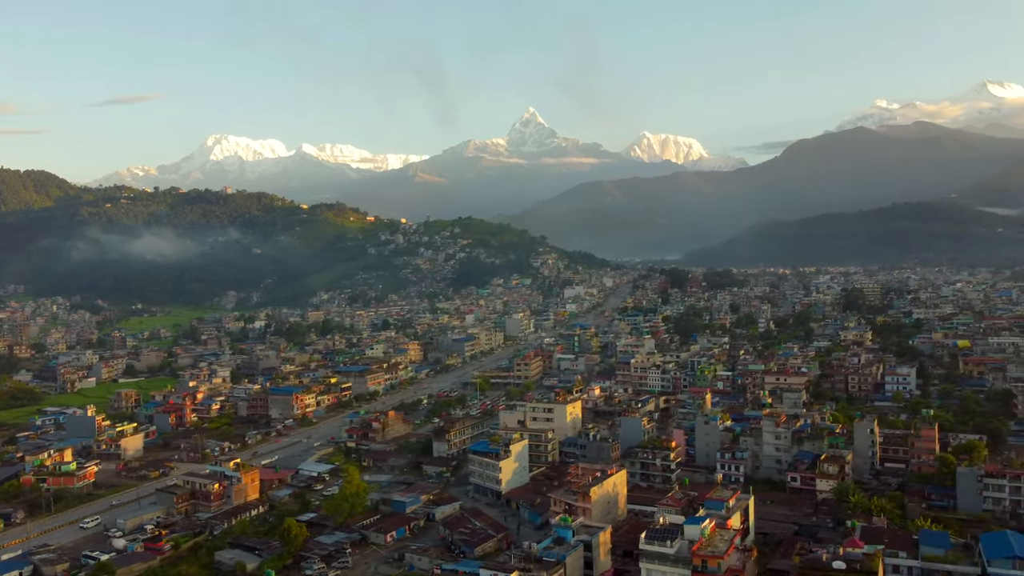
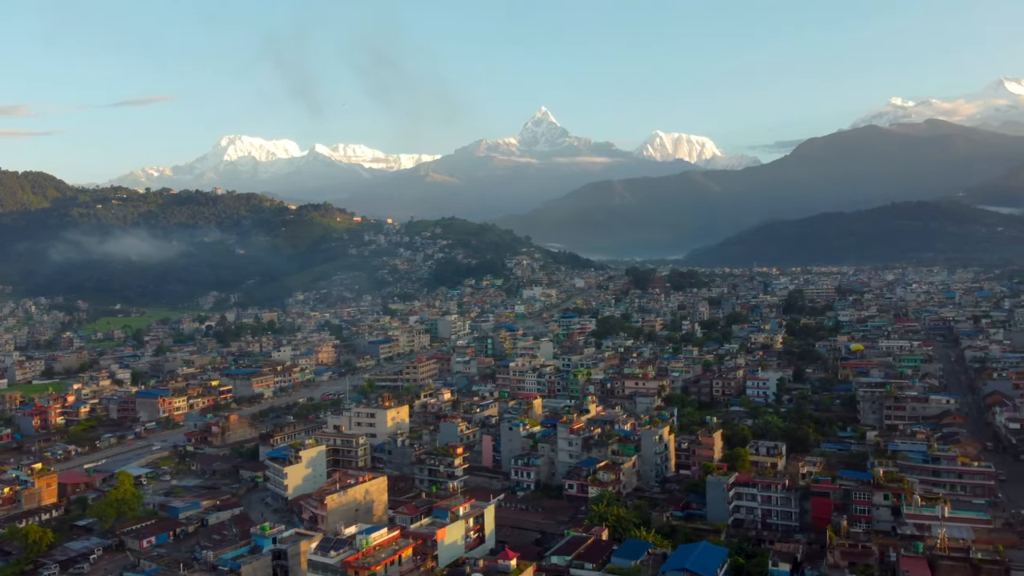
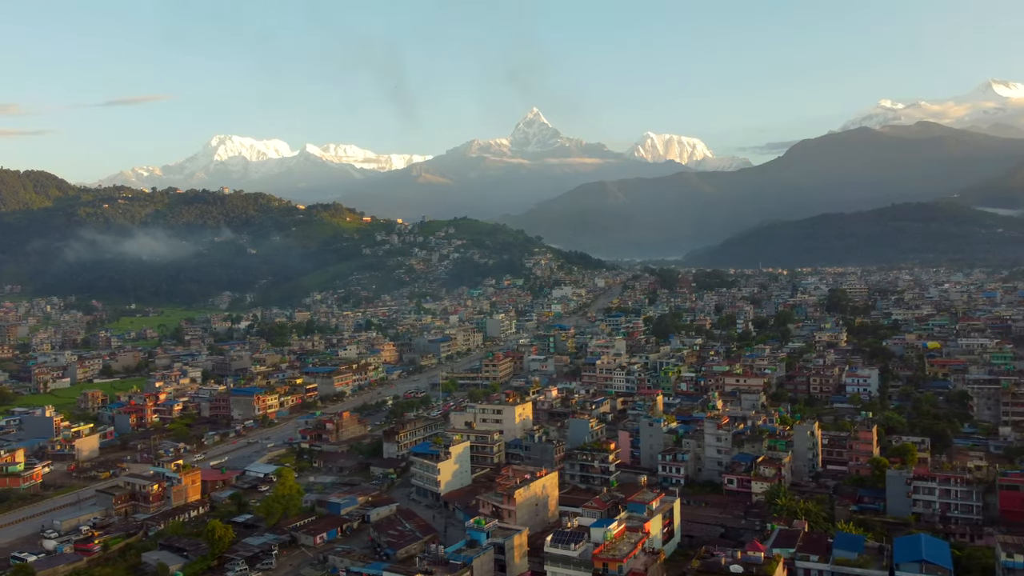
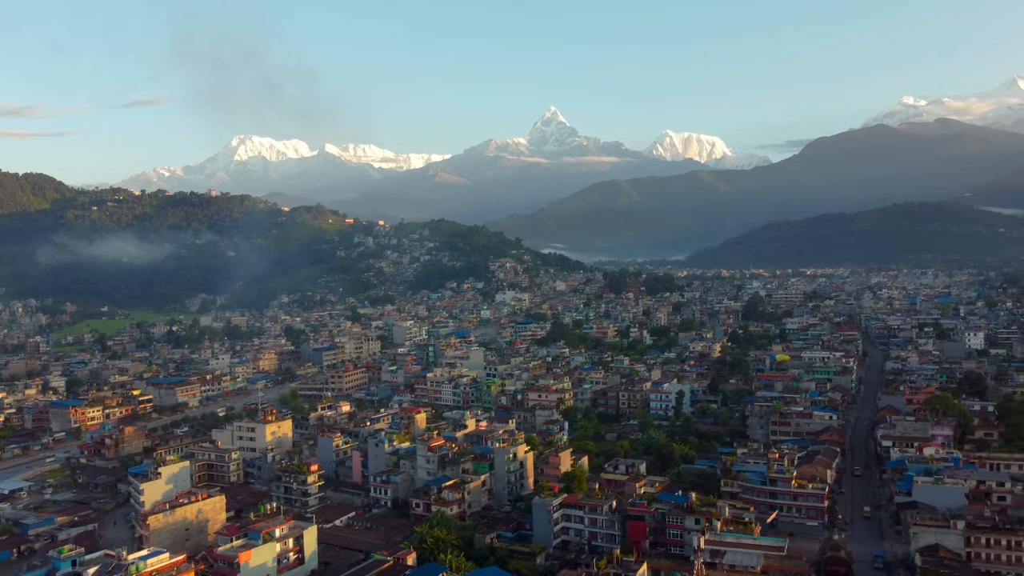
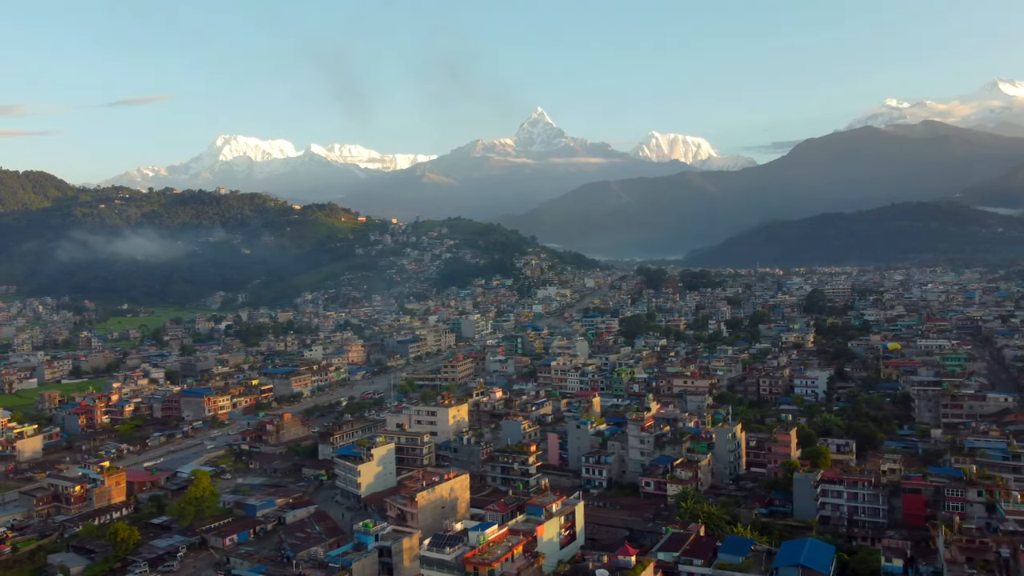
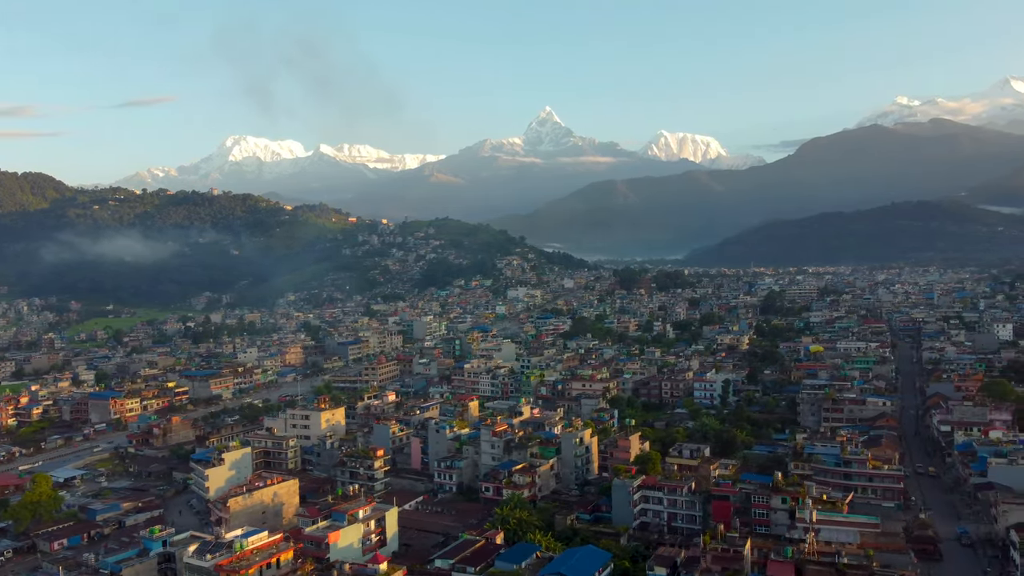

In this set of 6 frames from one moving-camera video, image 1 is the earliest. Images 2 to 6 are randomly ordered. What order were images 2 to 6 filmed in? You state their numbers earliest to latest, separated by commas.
3, 5, 2, 6, 4
